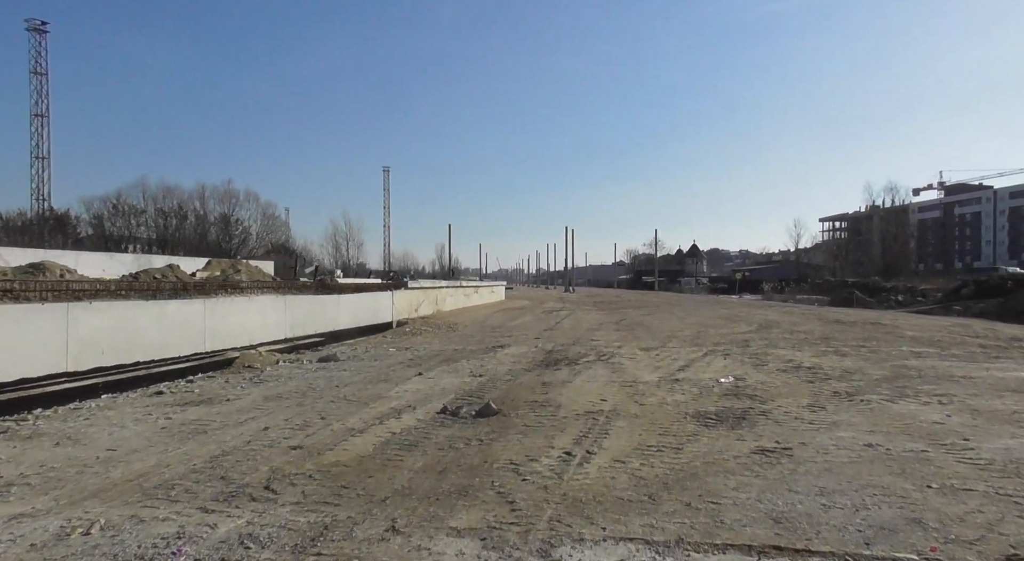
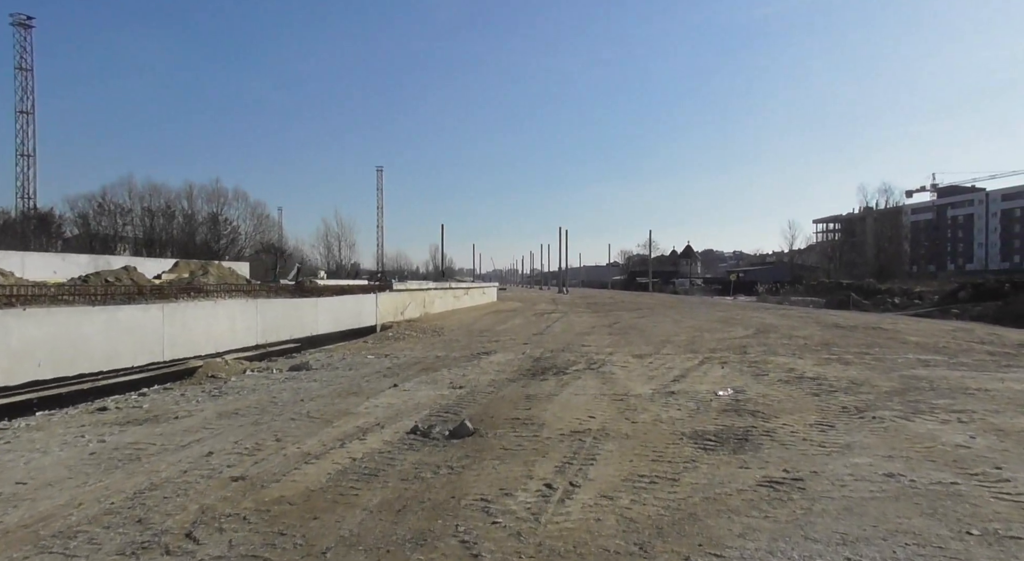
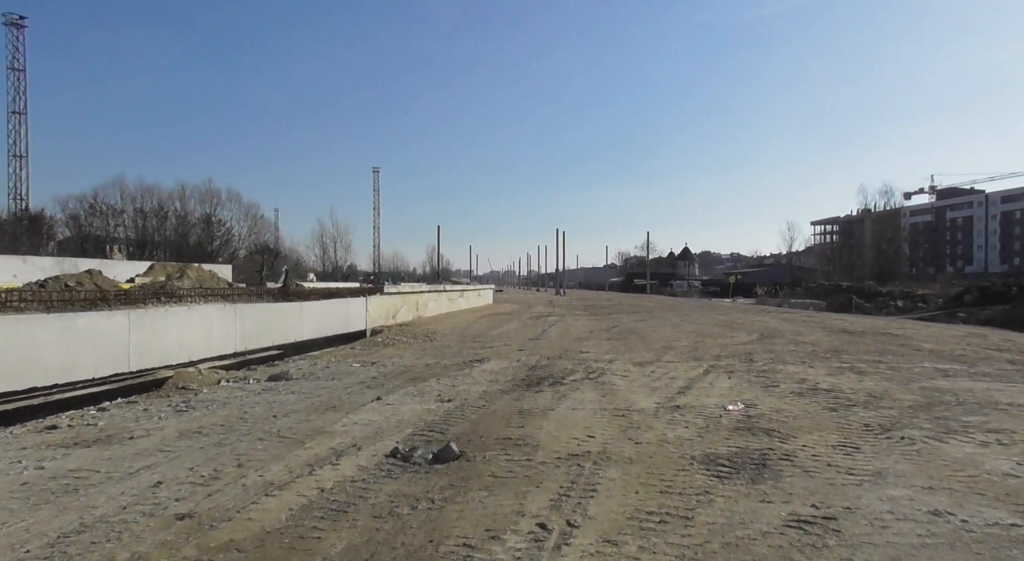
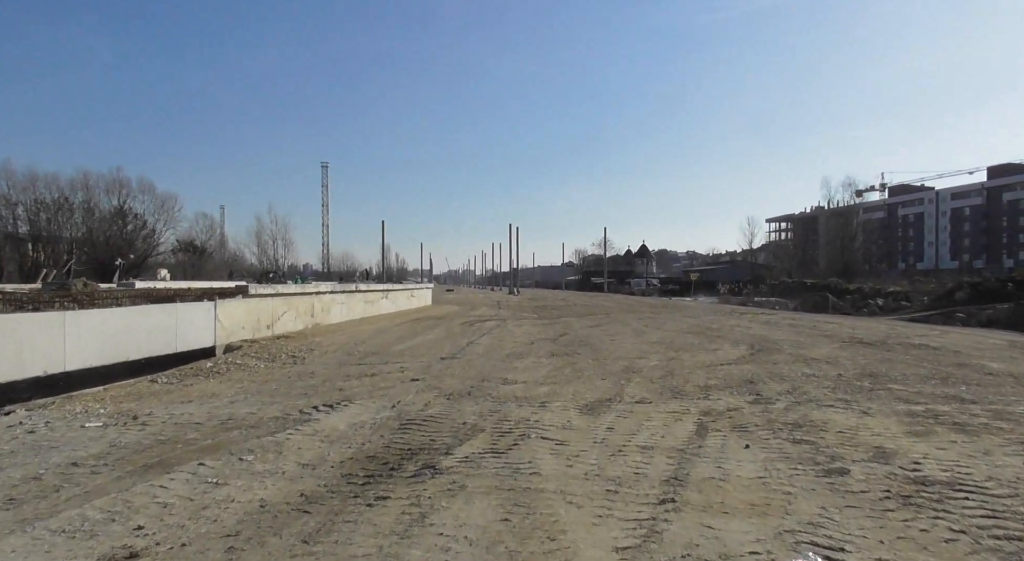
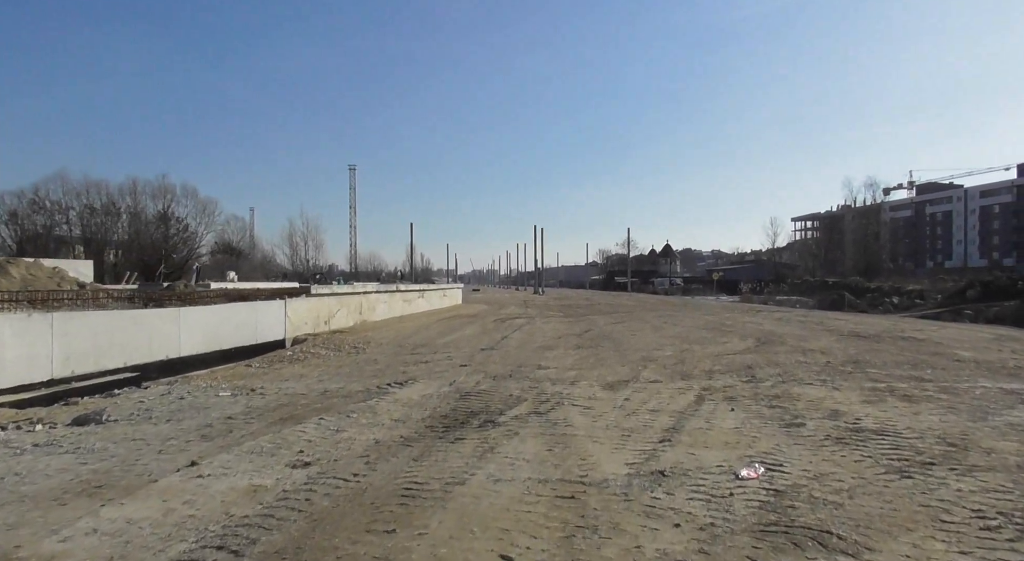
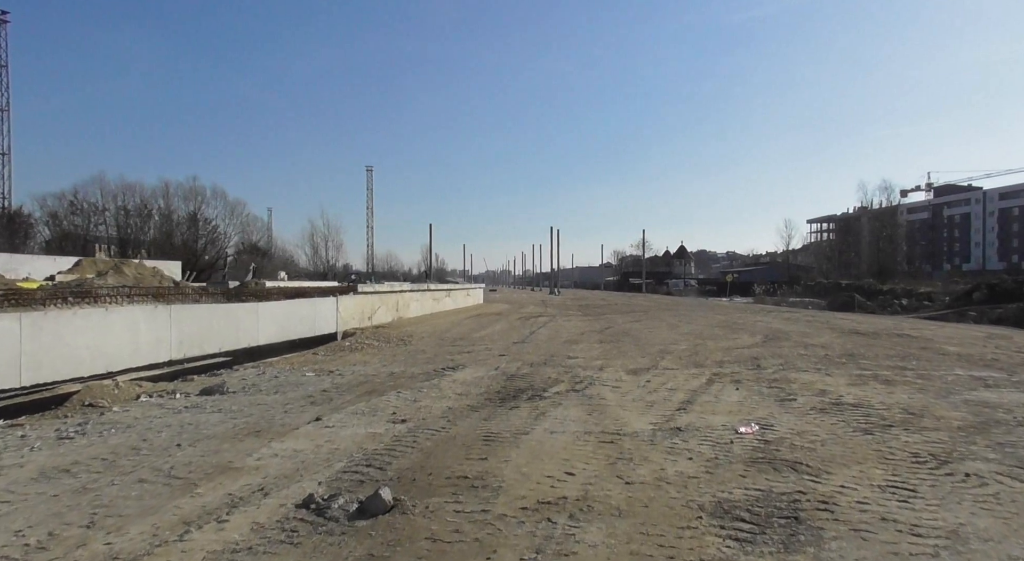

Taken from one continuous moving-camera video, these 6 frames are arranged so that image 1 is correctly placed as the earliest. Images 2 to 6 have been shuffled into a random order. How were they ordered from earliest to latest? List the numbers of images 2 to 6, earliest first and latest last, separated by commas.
2, 3, 6, 5, 4
